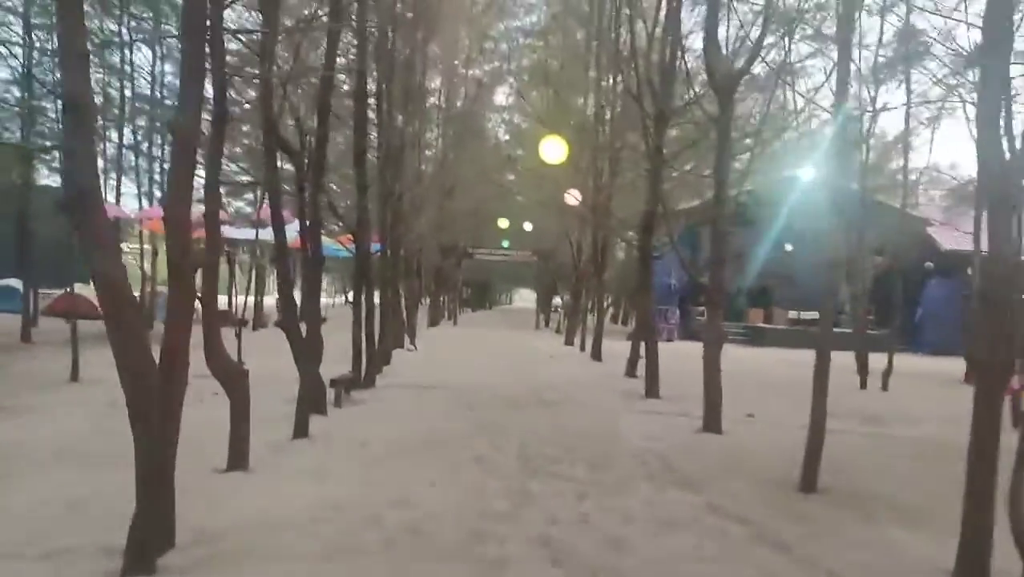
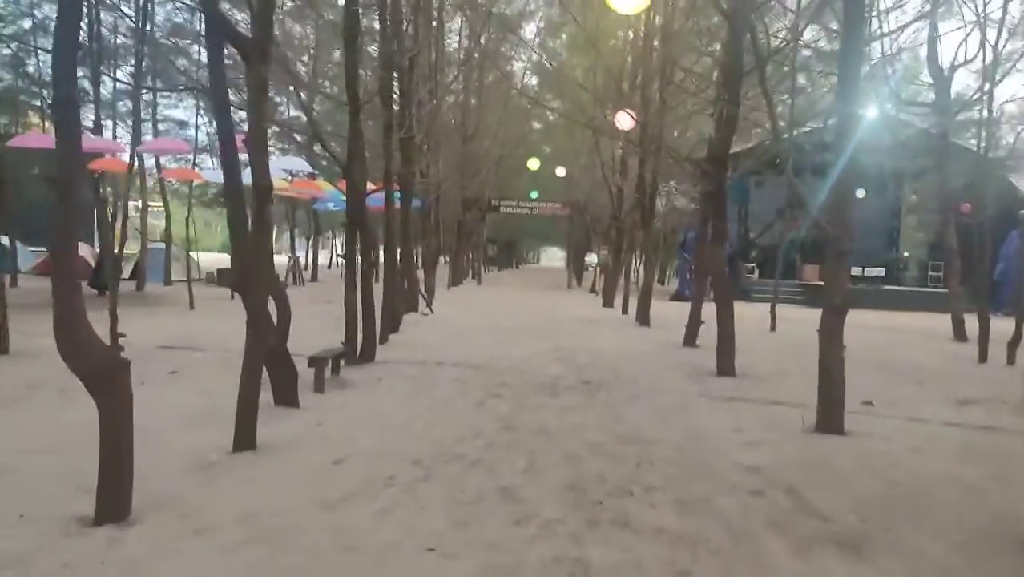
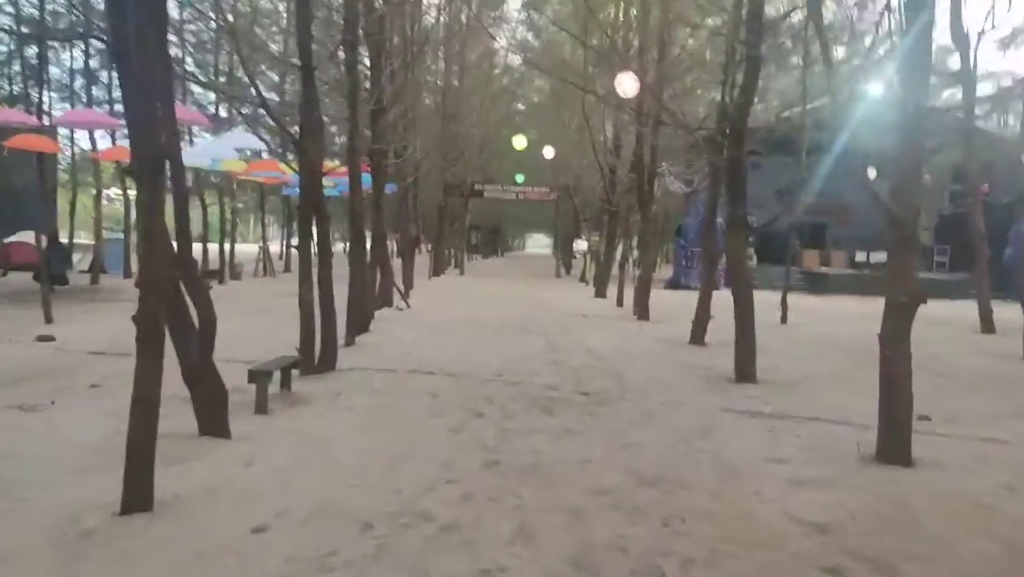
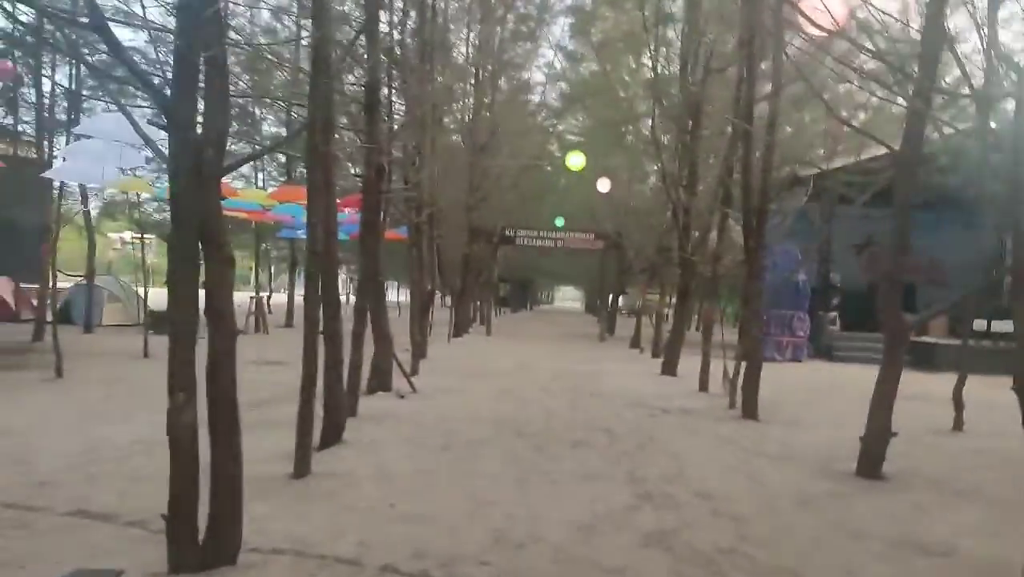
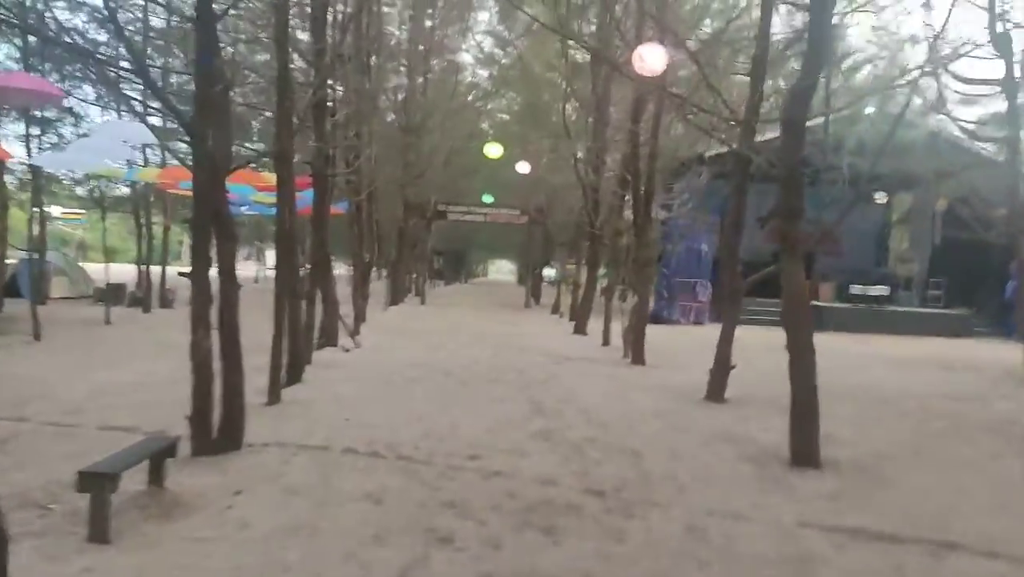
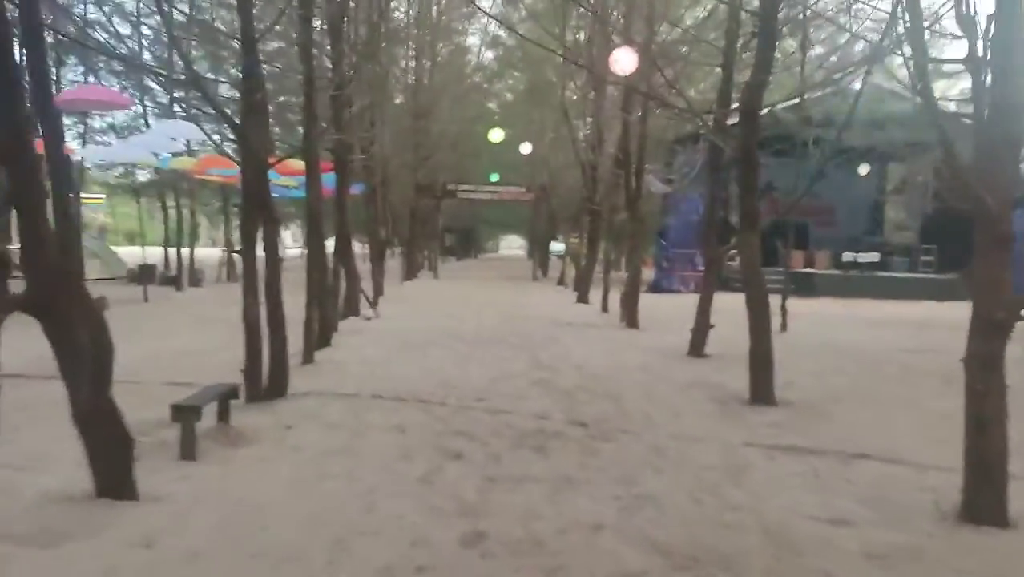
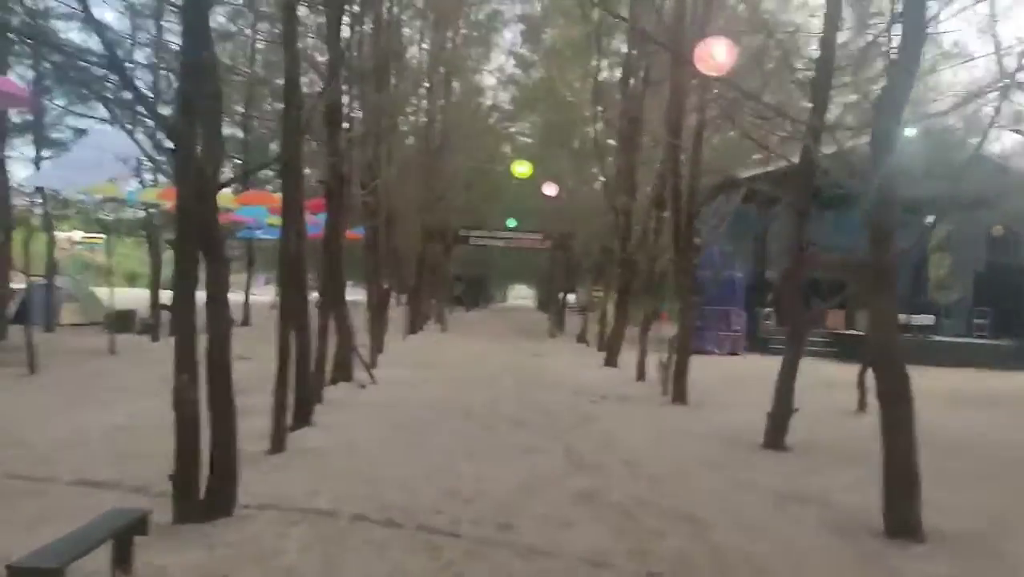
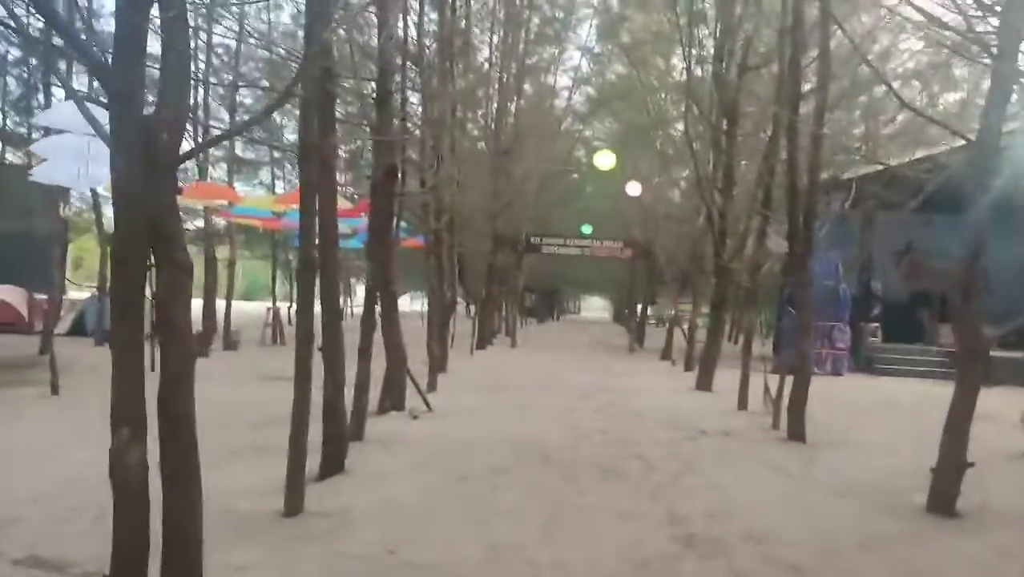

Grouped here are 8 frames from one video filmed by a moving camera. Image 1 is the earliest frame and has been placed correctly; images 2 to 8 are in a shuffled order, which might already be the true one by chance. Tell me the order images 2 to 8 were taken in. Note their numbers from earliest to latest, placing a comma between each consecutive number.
2, 3, 6, 5, 7, 4, 8
